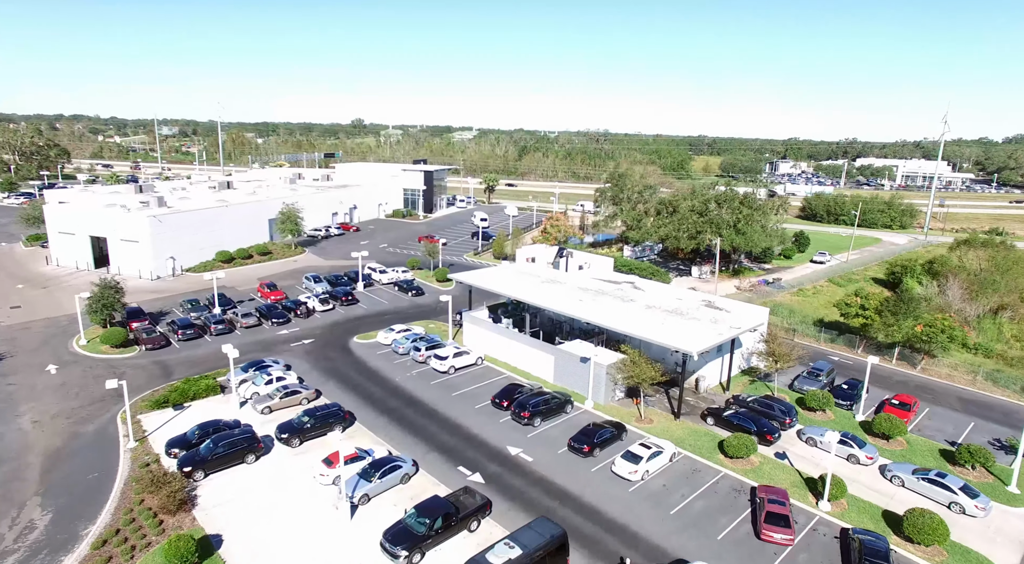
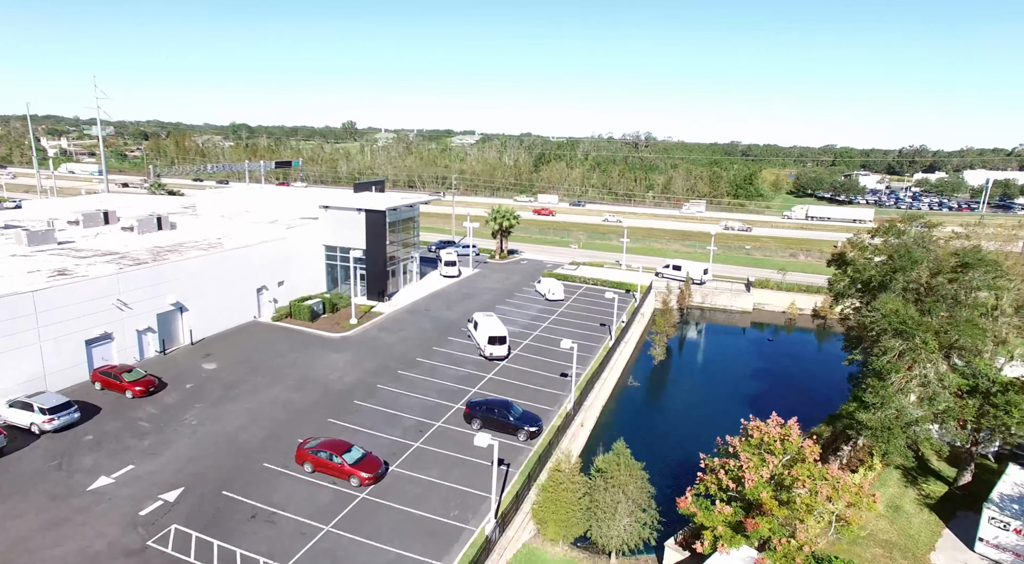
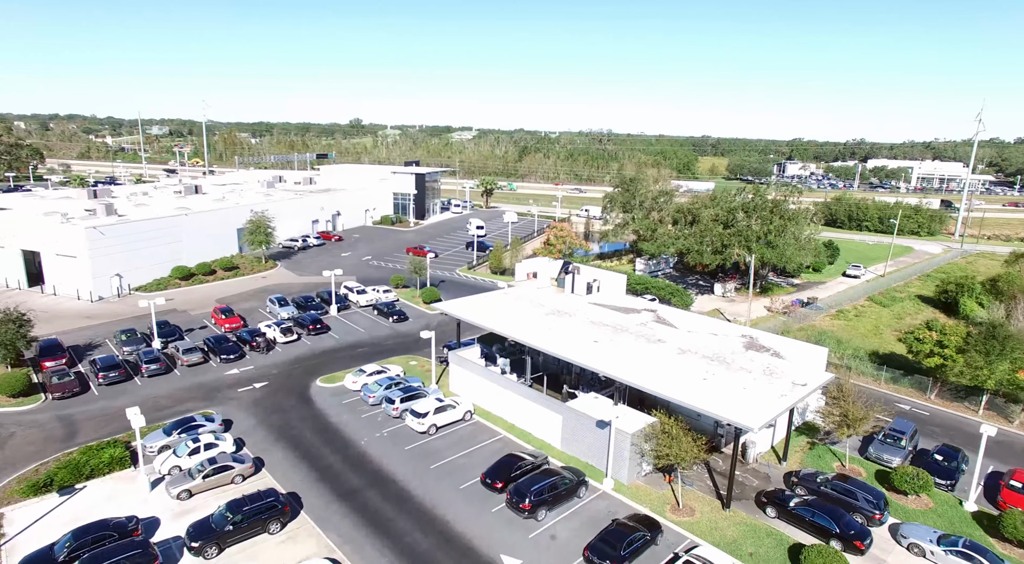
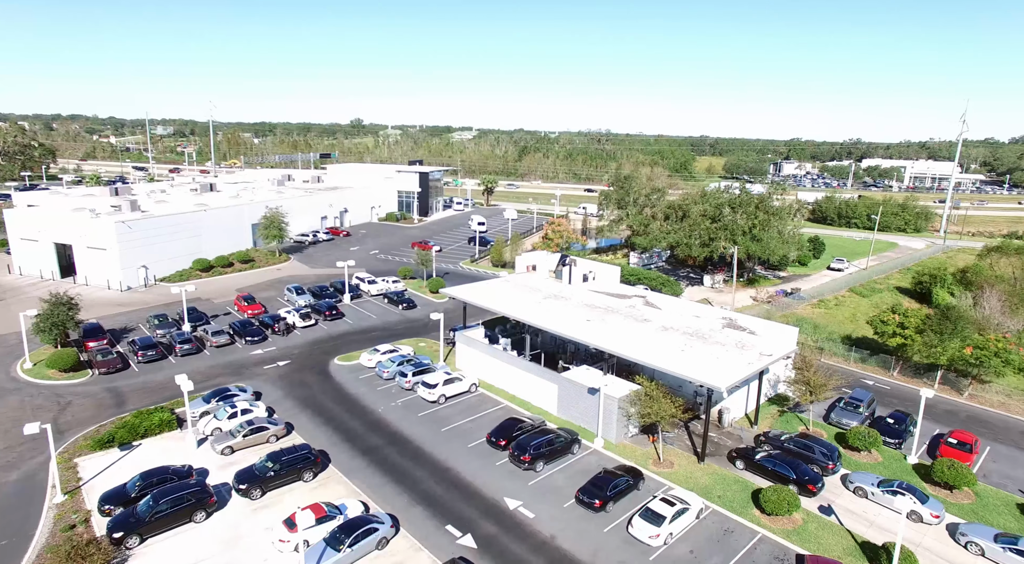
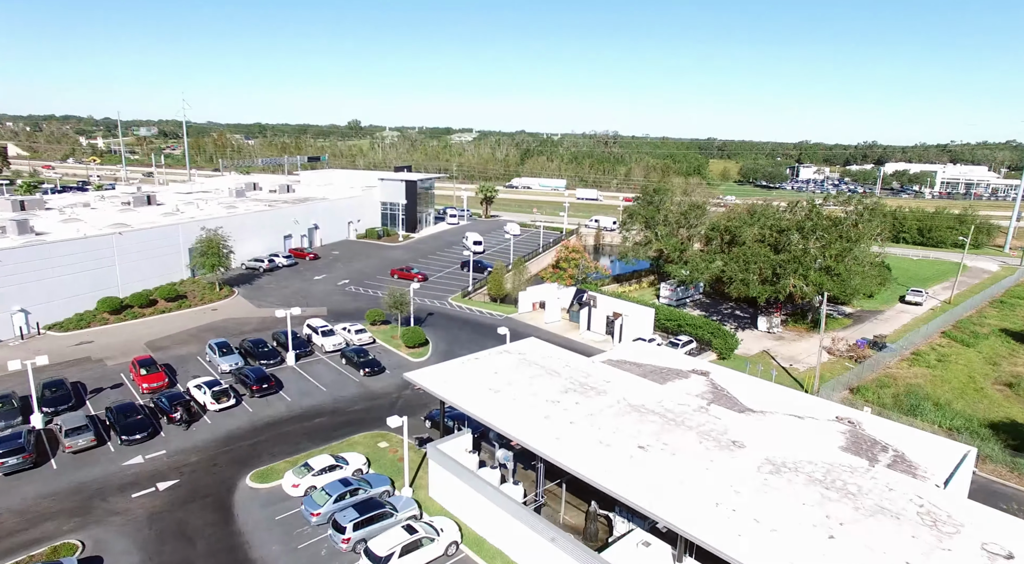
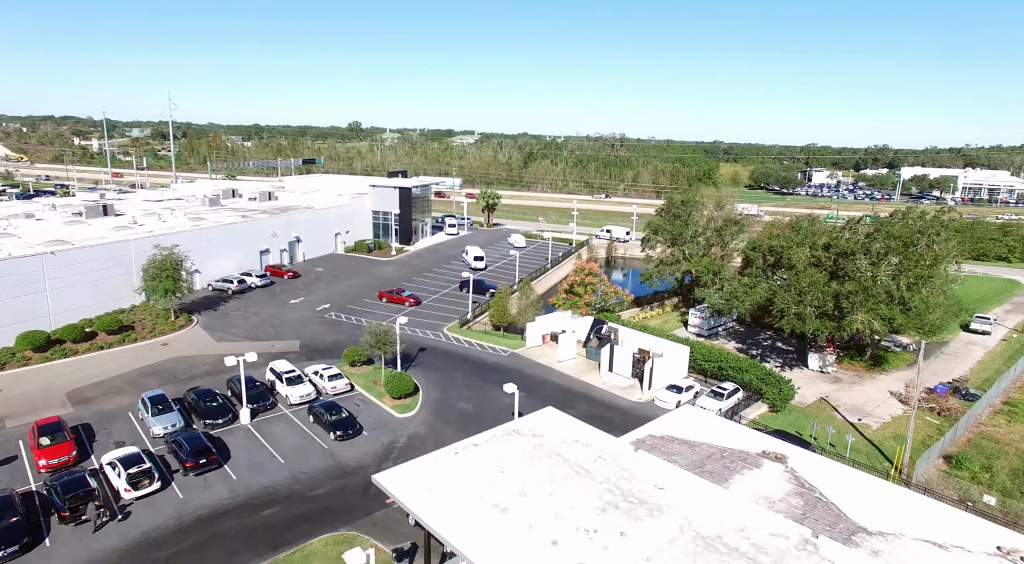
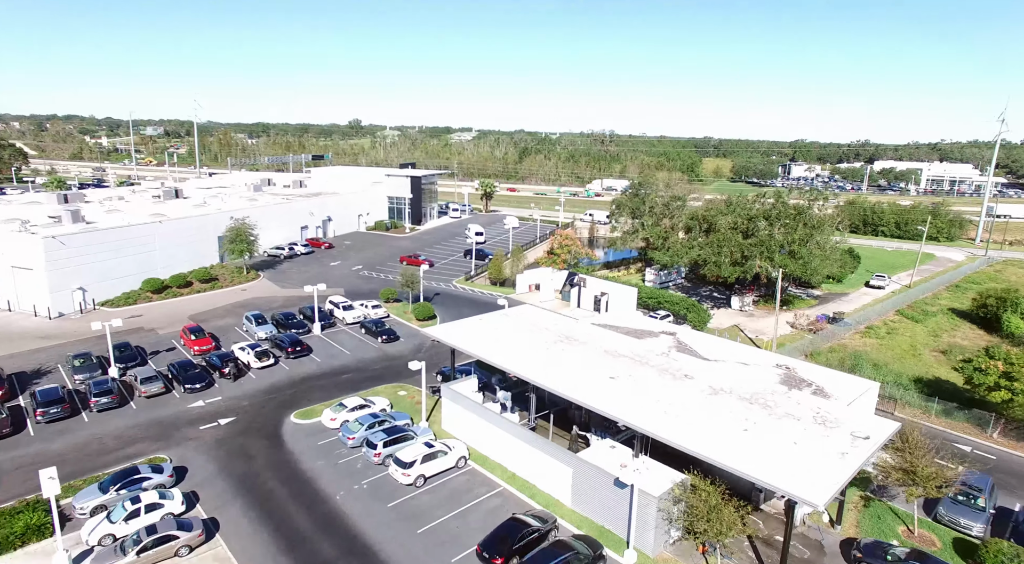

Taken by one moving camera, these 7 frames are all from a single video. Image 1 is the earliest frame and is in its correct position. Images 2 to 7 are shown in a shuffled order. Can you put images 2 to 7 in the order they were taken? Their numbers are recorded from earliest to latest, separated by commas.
4, 3, 7, 5, 6, 2
